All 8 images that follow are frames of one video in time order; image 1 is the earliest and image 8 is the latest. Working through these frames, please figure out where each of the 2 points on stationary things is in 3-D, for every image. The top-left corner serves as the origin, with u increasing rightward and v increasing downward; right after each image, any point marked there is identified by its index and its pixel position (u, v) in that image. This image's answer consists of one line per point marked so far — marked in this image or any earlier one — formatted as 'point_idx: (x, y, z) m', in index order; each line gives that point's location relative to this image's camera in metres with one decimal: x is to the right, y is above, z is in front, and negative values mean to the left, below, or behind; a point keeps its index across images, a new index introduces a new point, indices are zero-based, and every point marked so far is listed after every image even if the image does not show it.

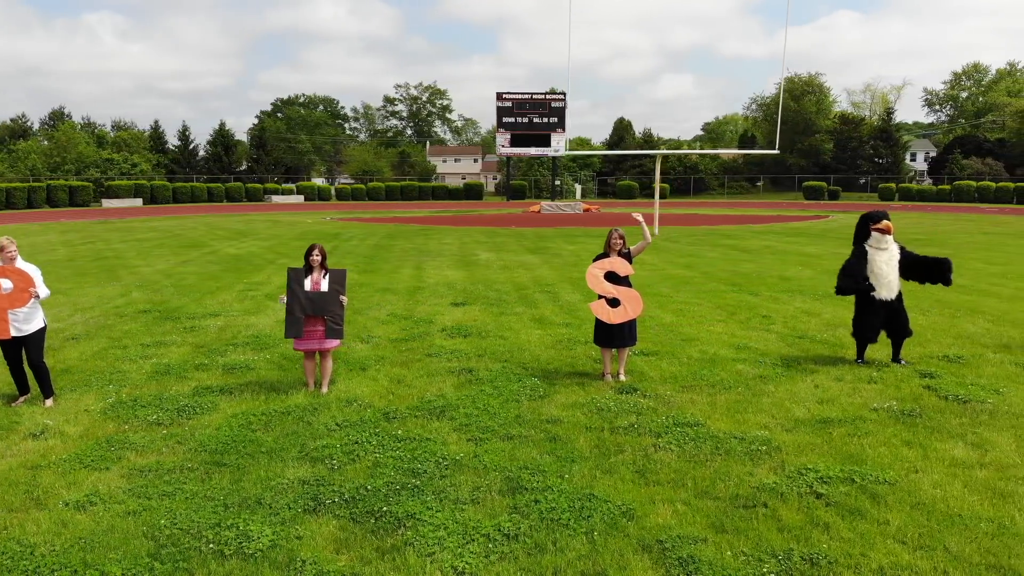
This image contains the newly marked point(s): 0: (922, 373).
0: (+2.9, -0.6, +6.3) m
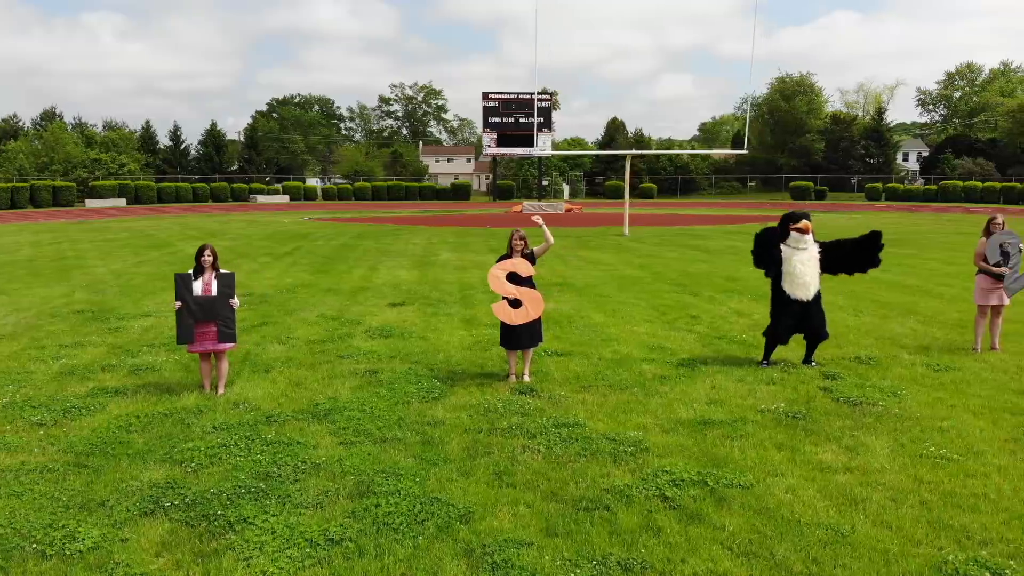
0: (+2.2, -0.6, +6.2) m
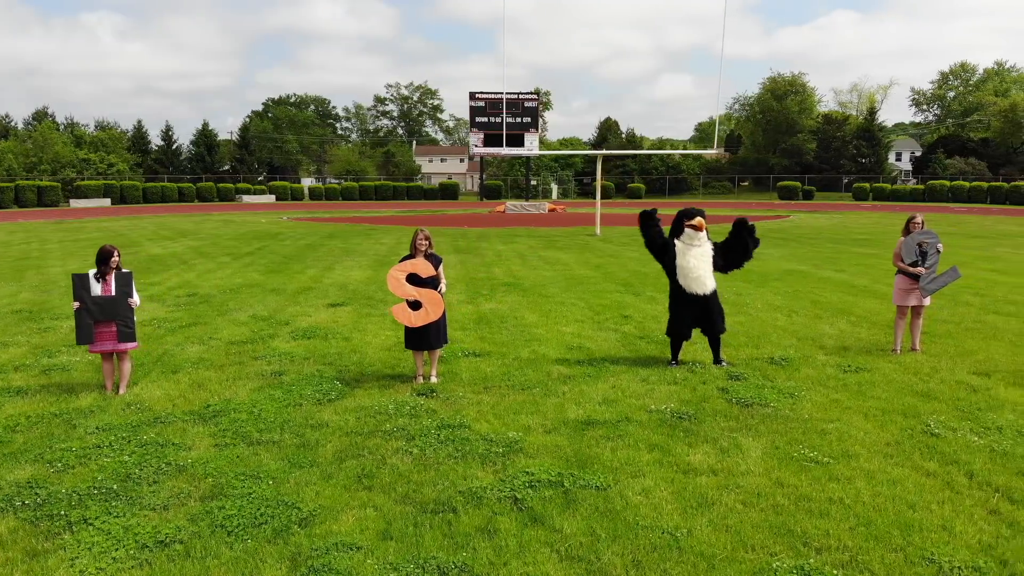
0: (+1.5, -0.6, +6.2) m
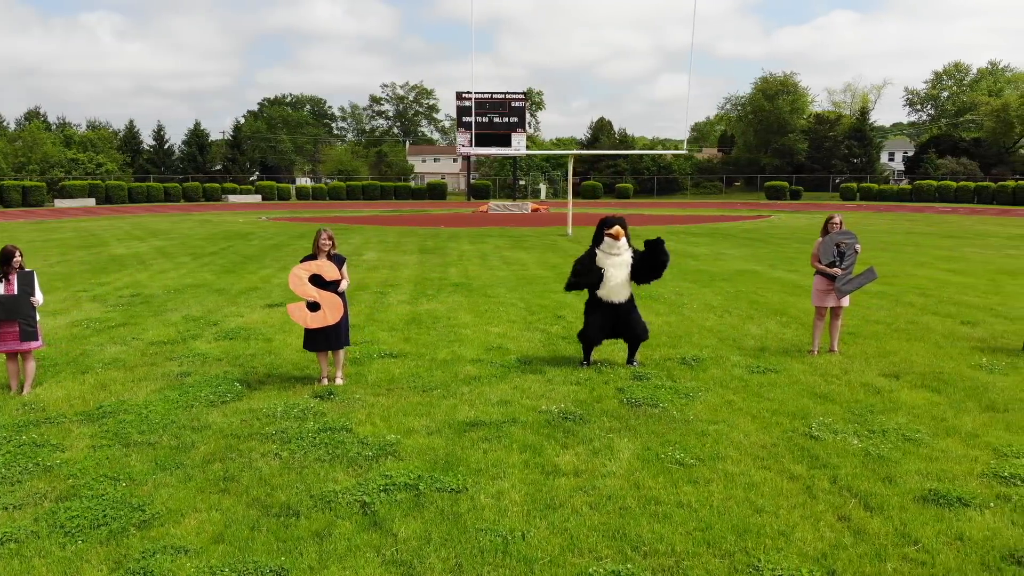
0: (+0.9, -0.6, +6.1) m
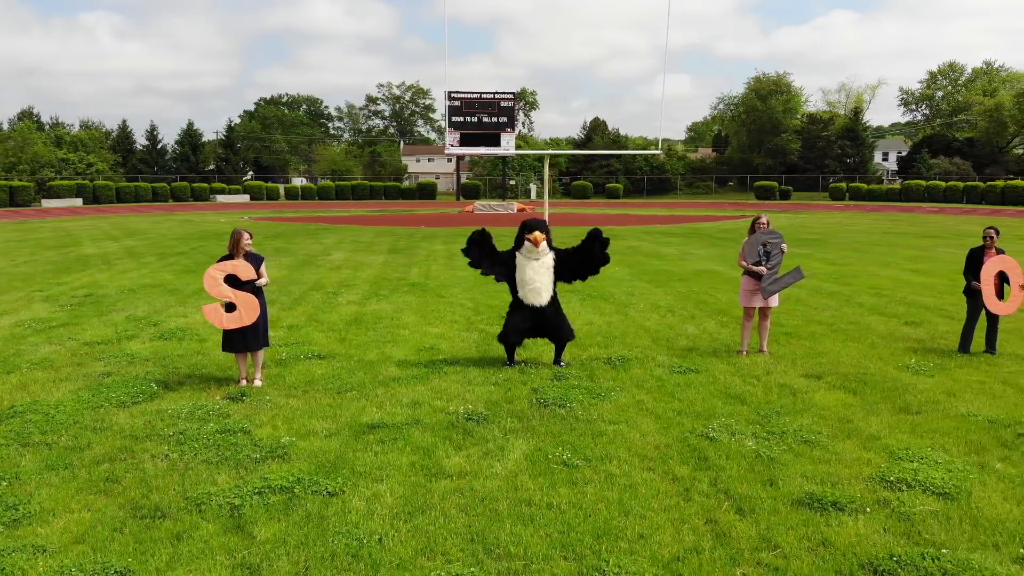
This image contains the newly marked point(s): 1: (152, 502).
0: (+0.3, -0.6, +6.1) m
1: (-1.6, -1.0, +4.0) m
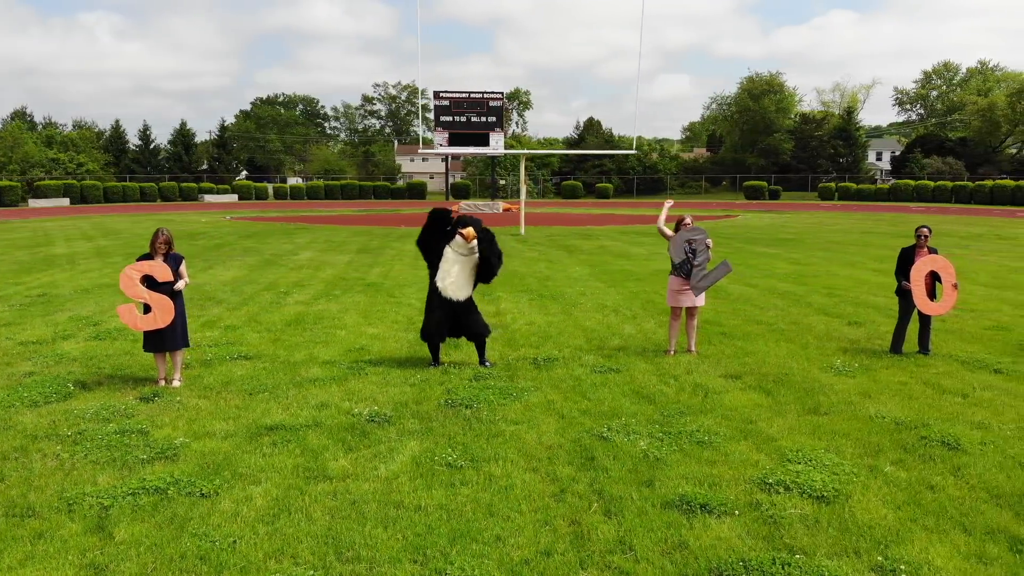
0: (-0.2, -0.6, +6.1) m
1: (-2.2, -1.0, +4.0) m
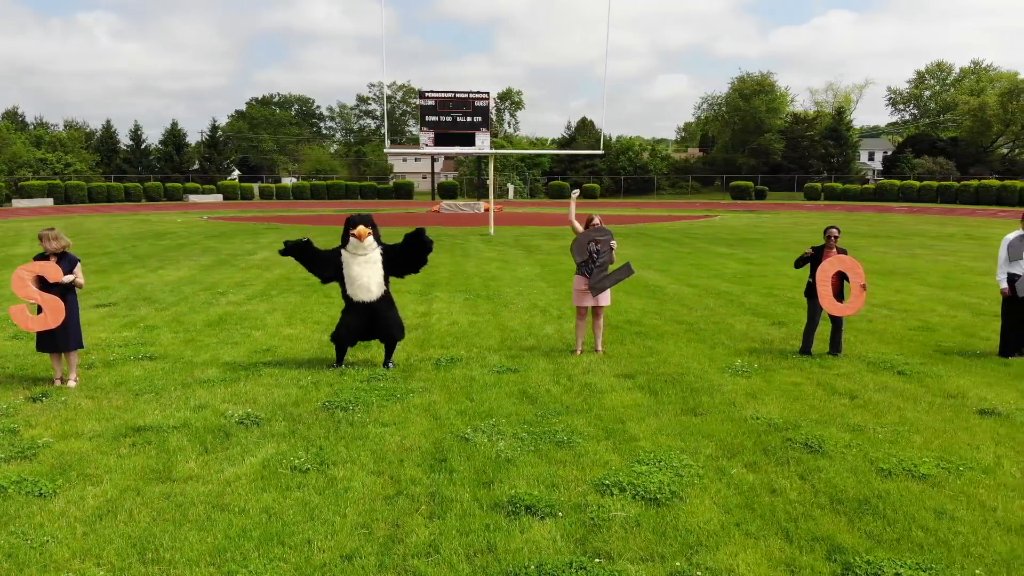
0: (-1.0, -0.6, +6.1) m
1: (-2.9, -1.0, +4.0) m
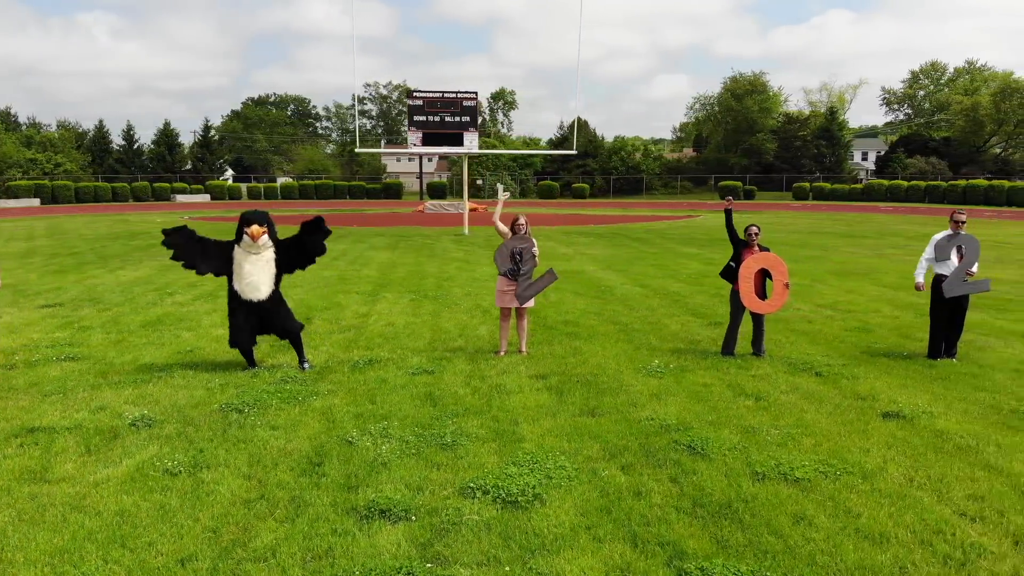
0: (-1.6, -0.6, +6.1) m
1: (-3.5, -1.0, +4.0) m
